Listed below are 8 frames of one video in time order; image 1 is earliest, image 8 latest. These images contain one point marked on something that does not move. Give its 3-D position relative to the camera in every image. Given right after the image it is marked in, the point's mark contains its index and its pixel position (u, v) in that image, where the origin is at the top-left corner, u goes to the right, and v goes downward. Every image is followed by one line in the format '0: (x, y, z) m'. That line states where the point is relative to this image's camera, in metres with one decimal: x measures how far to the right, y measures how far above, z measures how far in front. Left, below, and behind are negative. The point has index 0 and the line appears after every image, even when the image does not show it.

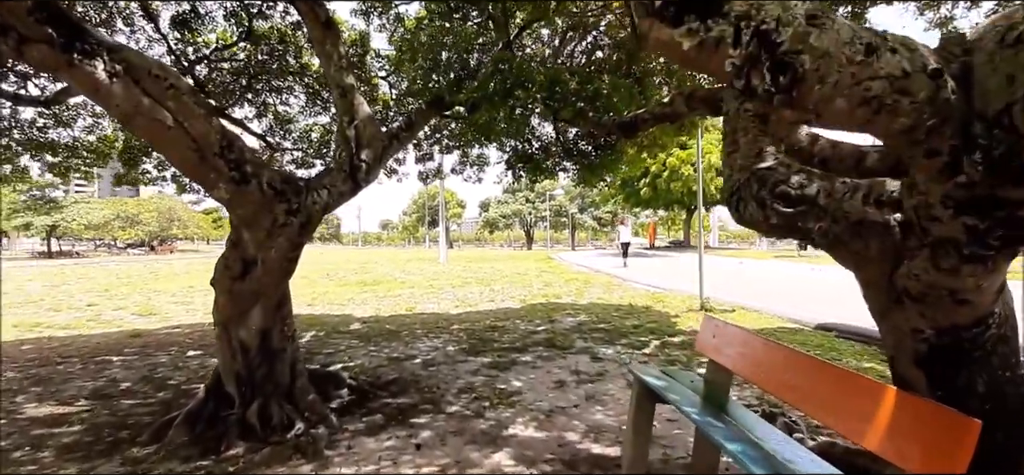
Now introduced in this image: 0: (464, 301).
0: (-0.9, -1.2, +10.2) m
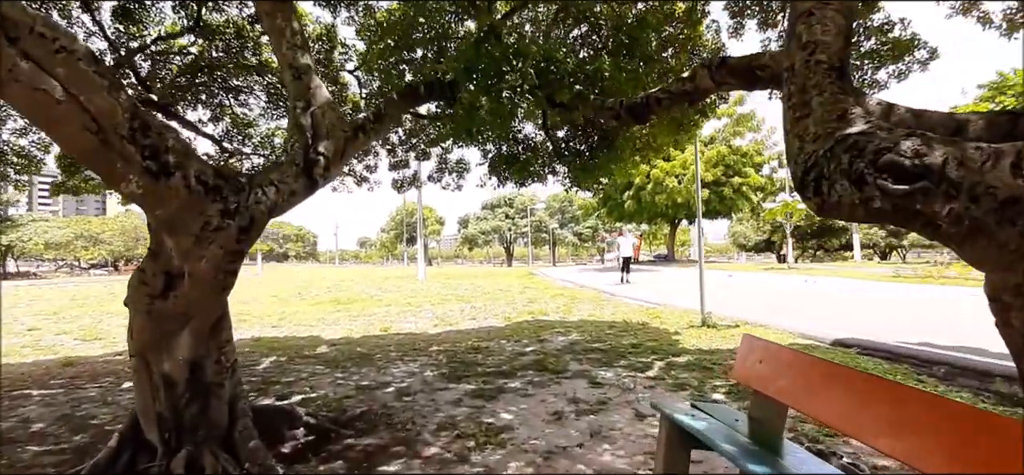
0: (-1.2, -1.4, +9.4) m
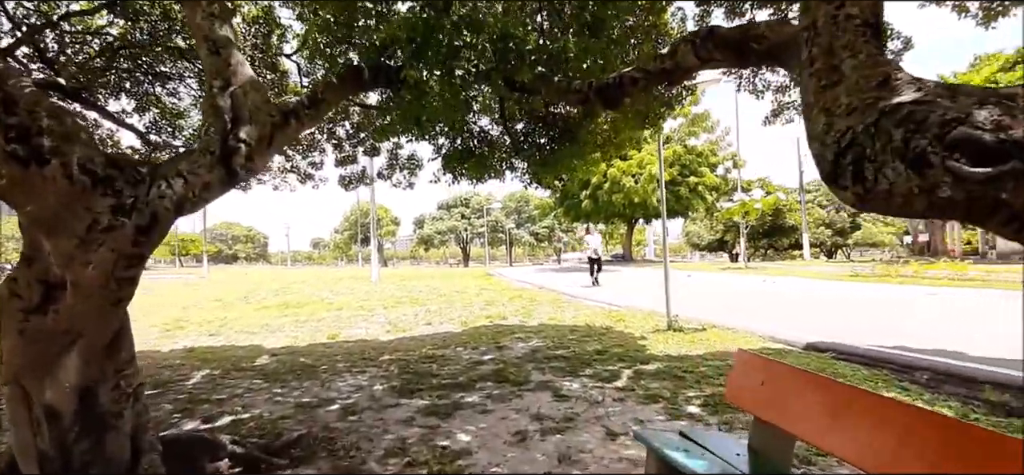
0: (-1.8, -1.4, +8.9) m
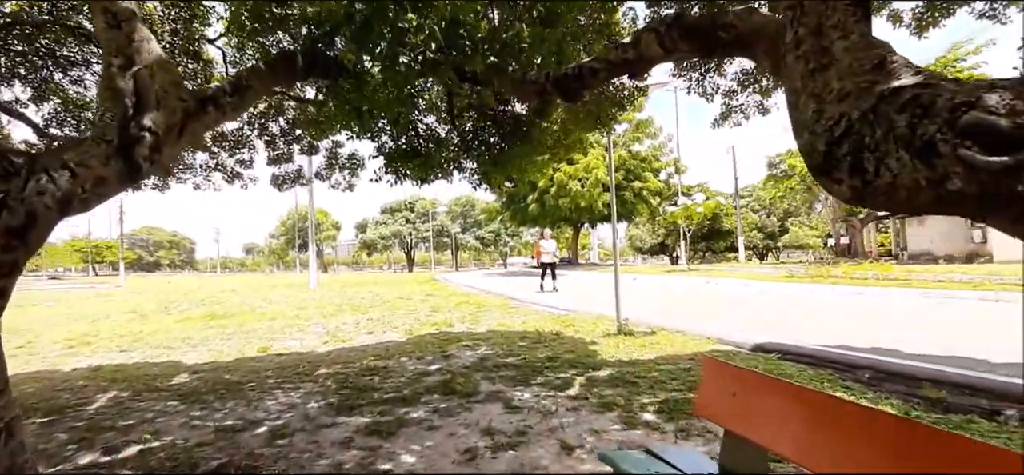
0: (-2.6, -1.5, +8.4) m
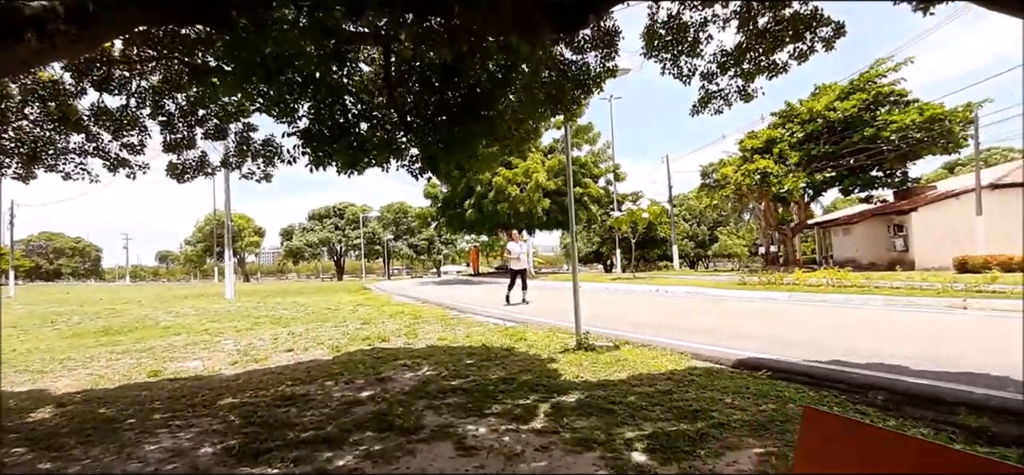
0: (-3.4, -1.5, +7.2) m
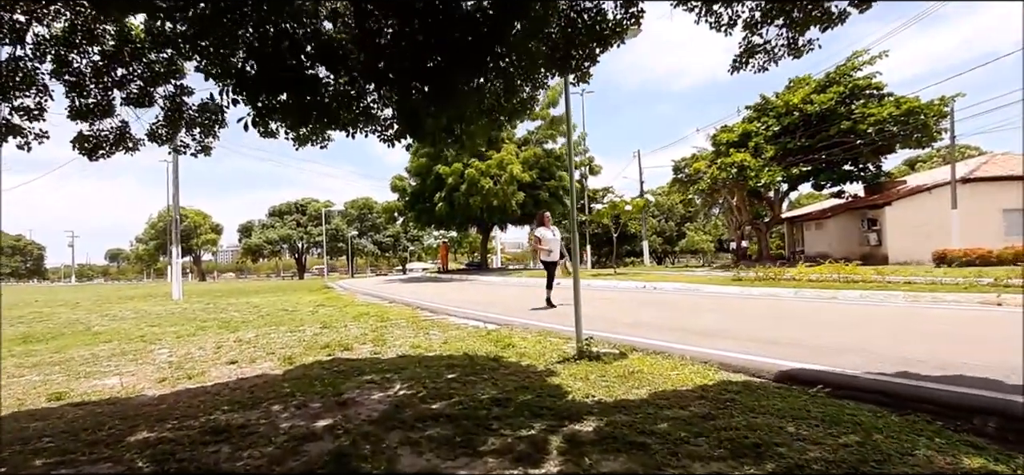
0: (-3.5, -1.4, +6.0) m
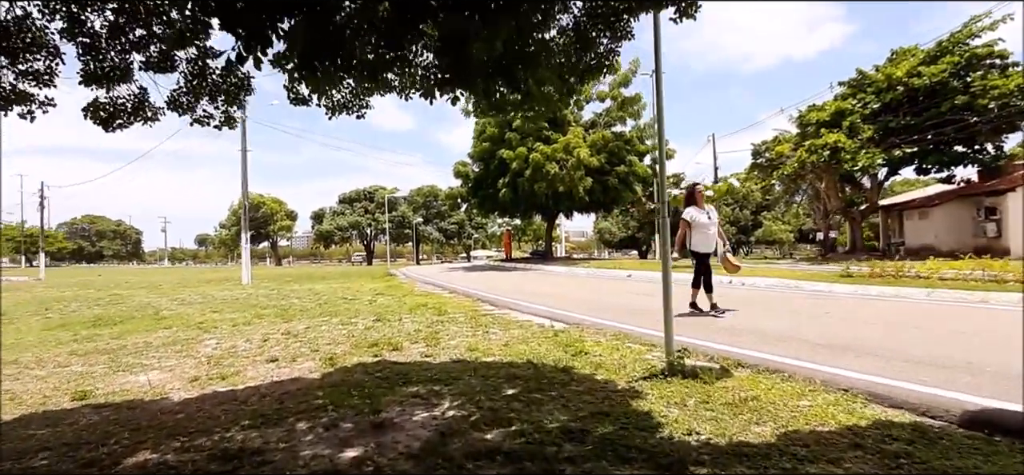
0: (-2.9, -1.2, +5.5) m
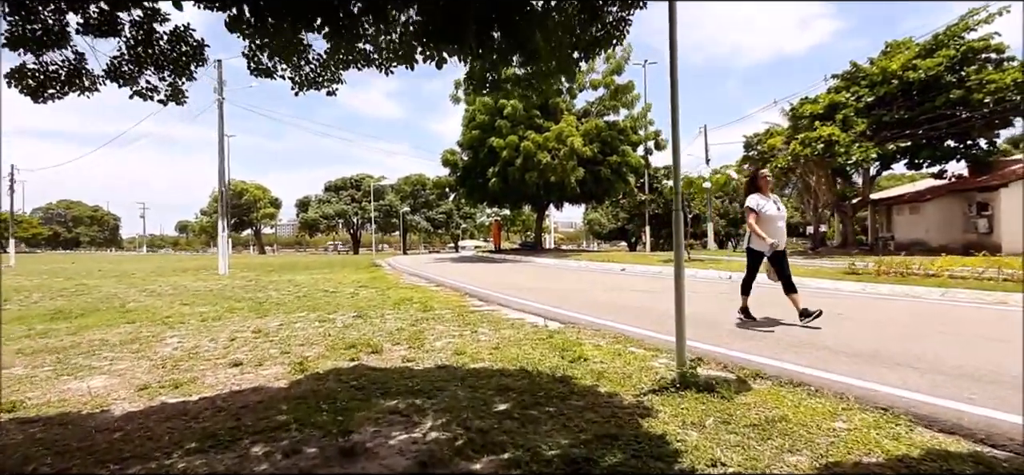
0: (-3.0, -1.1, +5.0) m
